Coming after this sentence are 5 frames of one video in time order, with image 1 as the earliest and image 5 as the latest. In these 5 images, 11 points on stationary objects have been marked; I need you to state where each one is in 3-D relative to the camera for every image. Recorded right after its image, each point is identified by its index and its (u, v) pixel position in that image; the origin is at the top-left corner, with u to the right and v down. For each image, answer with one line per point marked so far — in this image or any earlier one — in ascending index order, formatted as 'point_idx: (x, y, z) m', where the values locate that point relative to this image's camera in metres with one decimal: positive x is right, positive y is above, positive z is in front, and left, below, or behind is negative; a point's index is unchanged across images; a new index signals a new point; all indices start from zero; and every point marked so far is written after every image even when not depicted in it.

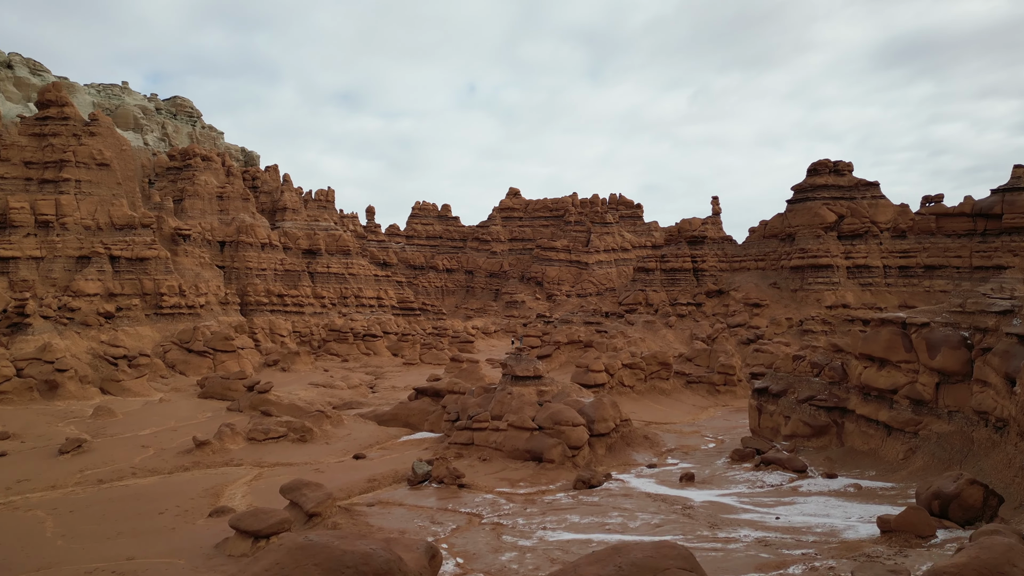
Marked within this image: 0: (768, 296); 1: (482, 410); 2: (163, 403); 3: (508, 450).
0: (+7.1, -0.2, +19.8) m
1: (-0.4, -1.7, +9.8) m
2: (-7.1, -2.3, +14.4) m
3: (0.0, -2.0, +8.9) m
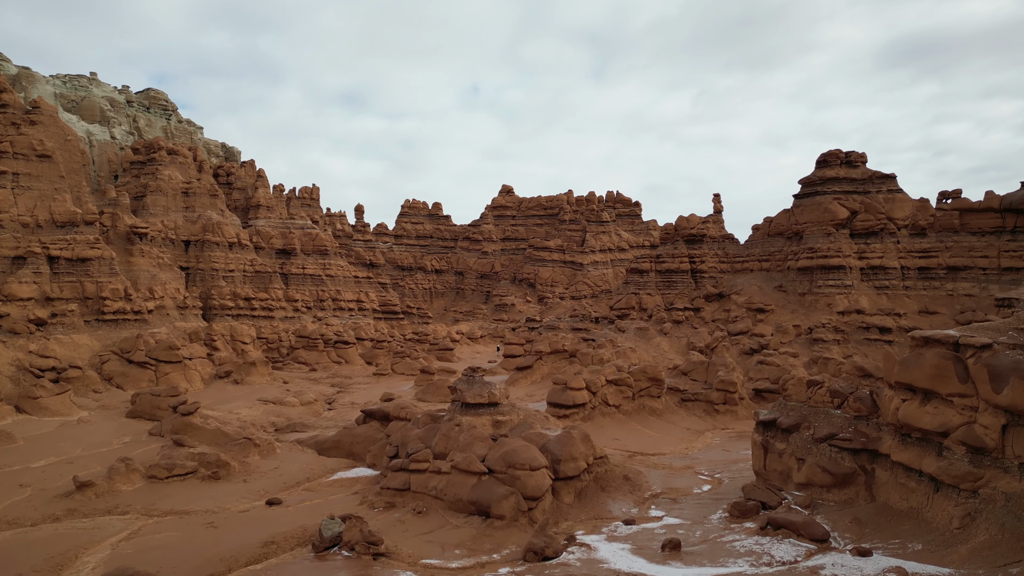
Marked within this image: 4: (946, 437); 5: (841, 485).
0: (+6.5, -0.3, +17.9) m
1: (-1.0, -1.8, +8.0) m
2: (-7.6, -2.4, +12.6) m
3: (-0.6, -2.1, +7.1) m
4: (+3.5, -1.2, +5.7) m
5: (+3.0, -1.8, +6.5) m
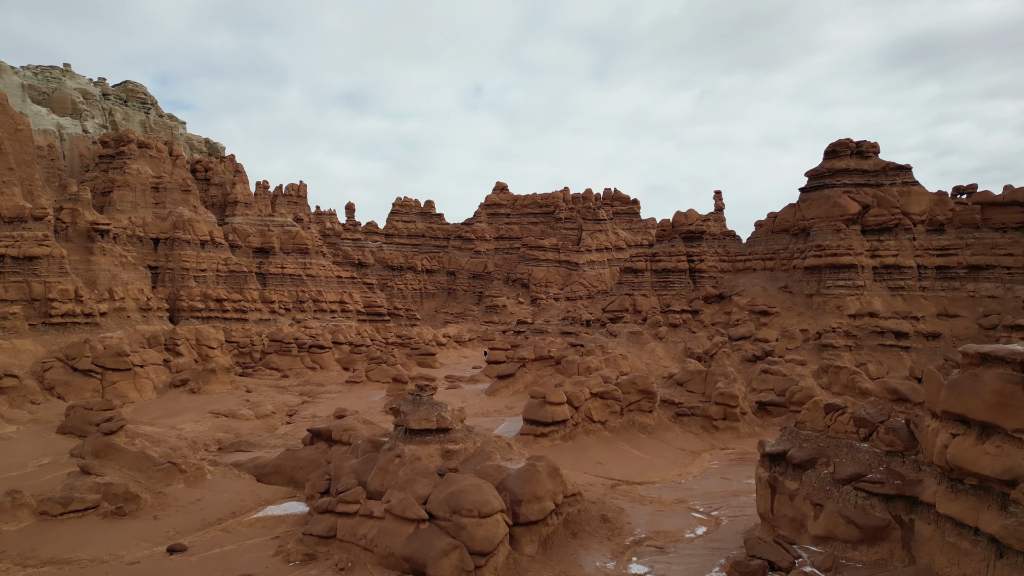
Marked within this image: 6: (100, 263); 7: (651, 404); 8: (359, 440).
0: (+6.1, -0.3, +16.5) m
1: (-1.4, -1.8, +6.6) m
2: (-8.0, -2.4, +11.2) m
3: (-1.1, -2.1, +5.7) m
4: (+3.0, -1.2, +4.3) m
5: (+2.6, -1.8, +5.1) m
6: (-11.3, +0.7, +19.5) m
7: (+2.2, -1.8, +11.1) m
8: (-1.7, -1.6, +7.7) m
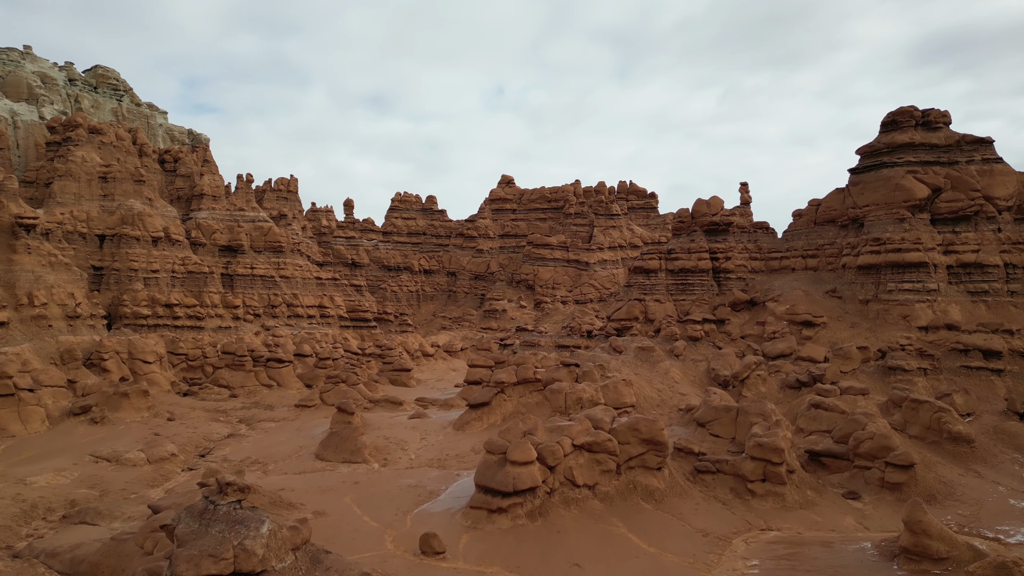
0: (+5.8, -0.4, +13.2) m
1: (-2.1, -1.8, +3.5) m
2: (-8.6, -2.5, +8.4) m
3: (-1.7, -2.2, +2.6) m
4: (+2.3, -1.3, +1.1) m
5: (+1.9, -1.9, +1.9) m
6: (-11.6, +0.6, +16.7) m
7: (+1.6, -1.9, +7.9) m
8: (-2.3, -1.7, +4.7) m
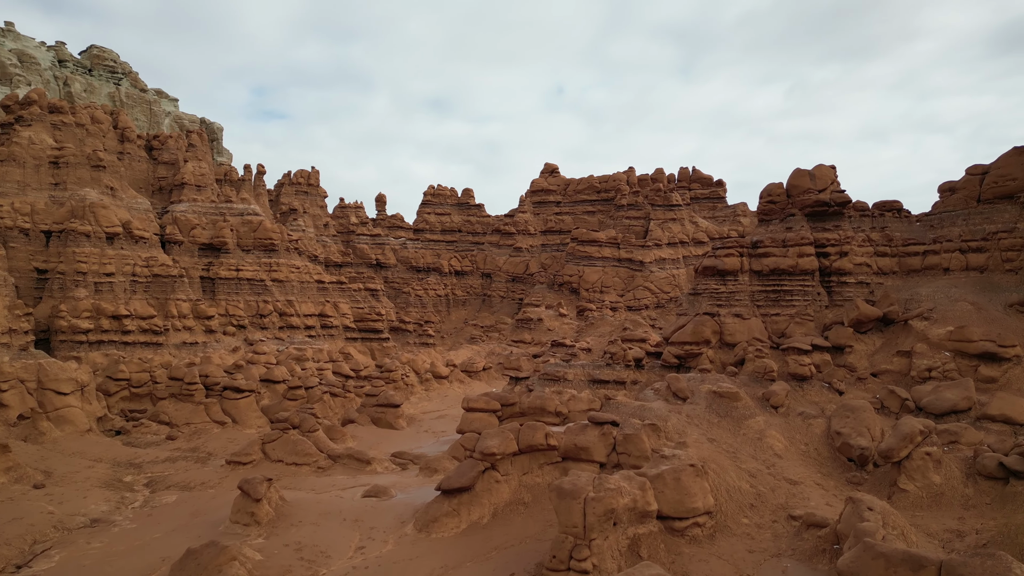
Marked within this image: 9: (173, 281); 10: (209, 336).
0: (+5.8, -0.5, +8.3) m
1: (-2.8, -2.0, -0.7) m
2: (-8.8, -2.7, +4.7) m
3: (-2.5, -2.3, -1.6) m
4: (+1.4, -1.4, -3.5) m
5: (+1.0, -2.0, -2.6) m
6: (-11.2, +0.4, +13.3) m
7: (+1.3, -2.0, +3.4) m
8: (-2.9, -1.9, +0.5) m
9: (-8.6, +0.2, +18.1) m
10: (-7.6, -1.2, +18.1) m
